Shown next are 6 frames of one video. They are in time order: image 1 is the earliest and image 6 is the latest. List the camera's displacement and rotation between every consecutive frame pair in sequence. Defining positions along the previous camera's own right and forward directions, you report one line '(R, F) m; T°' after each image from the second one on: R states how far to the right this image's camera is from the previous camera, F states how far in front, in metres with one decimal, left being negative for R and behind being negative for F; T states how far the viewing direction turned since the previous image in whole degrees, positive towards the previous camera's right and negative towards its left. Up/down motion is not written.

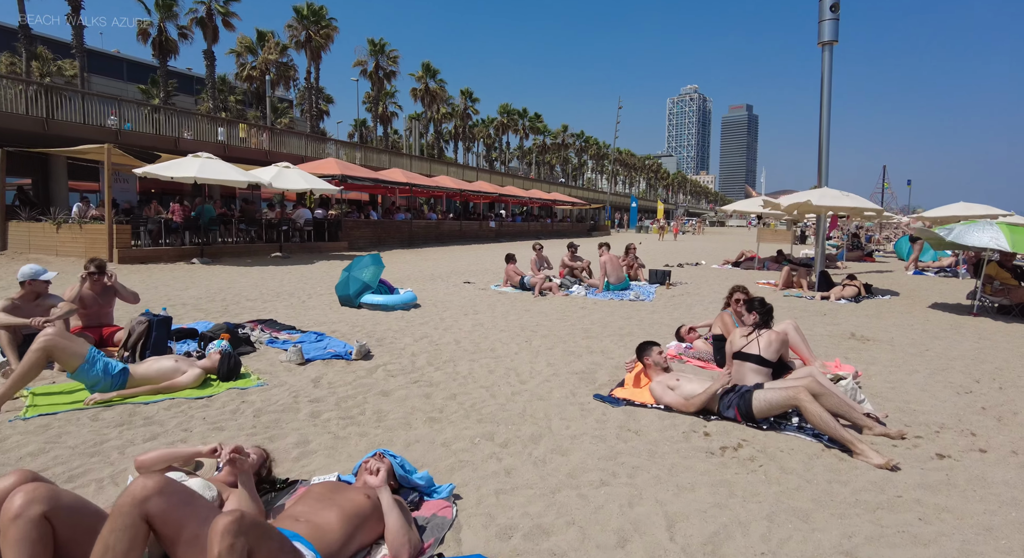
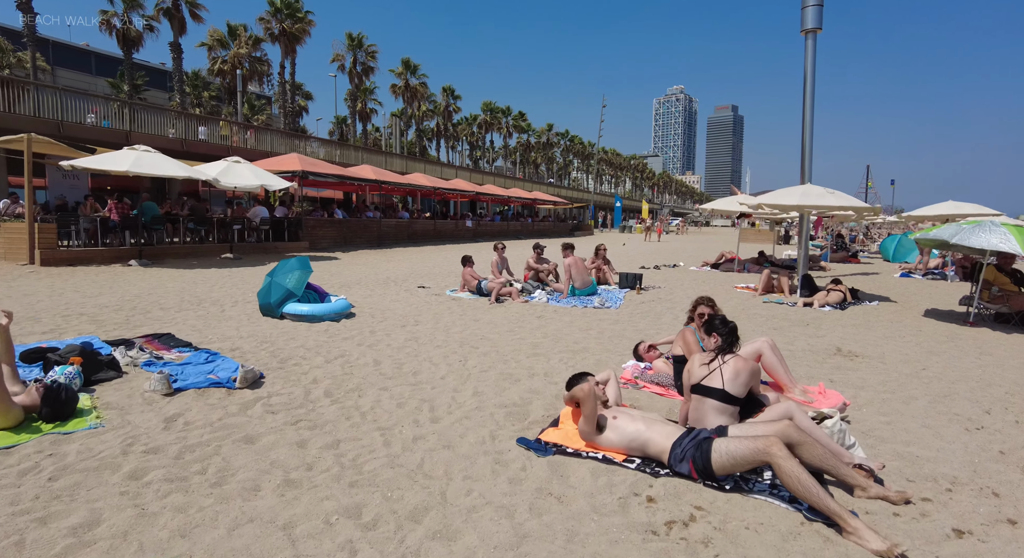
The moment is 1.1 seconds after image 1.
(+0.6, +1.0) m; +1°
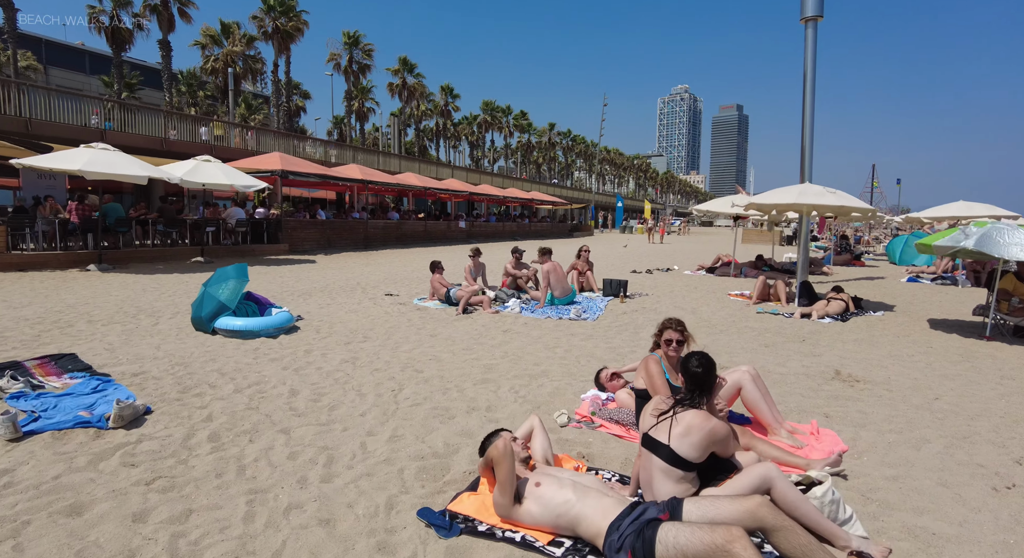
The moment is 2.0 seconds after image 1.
(+0.6, +0.8) m; 0°
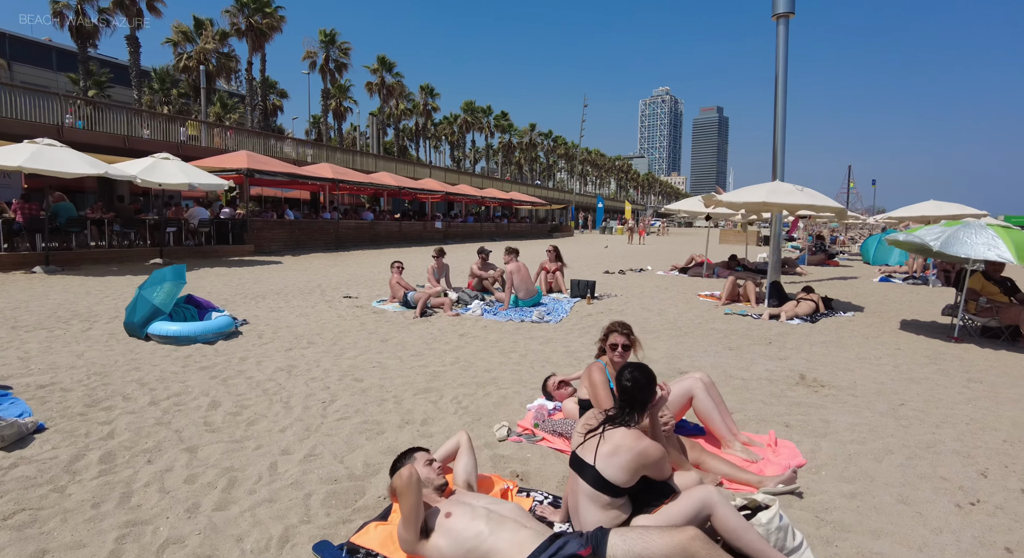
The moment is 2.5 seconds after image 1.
(+0.3, +0.3) m; +2°
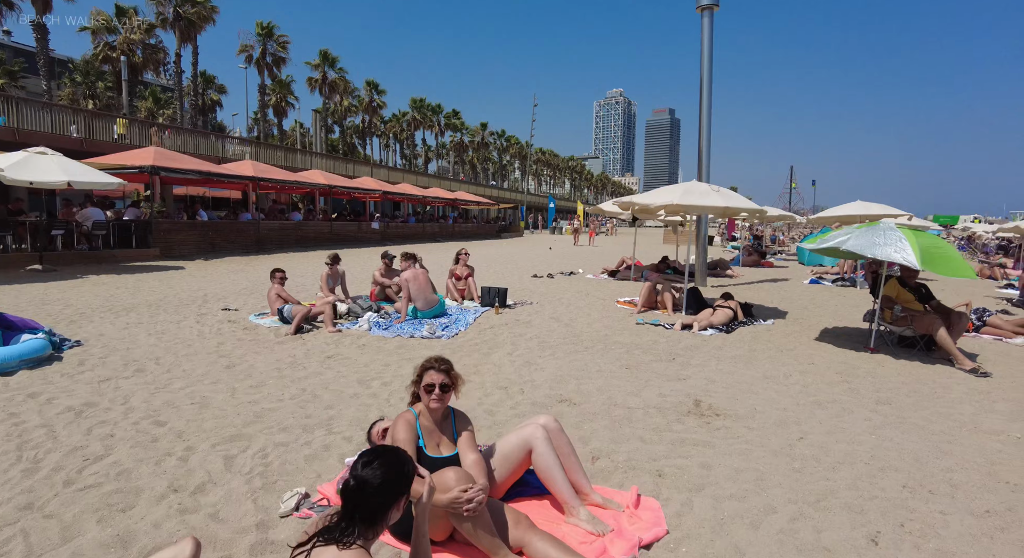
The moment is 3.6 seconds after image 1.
(+0.9, +0.8) m; +4°
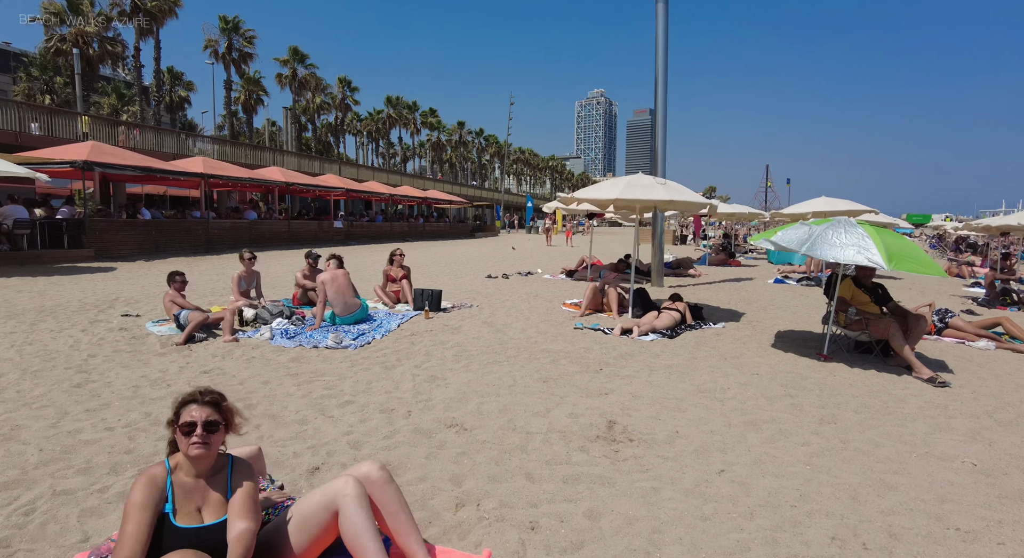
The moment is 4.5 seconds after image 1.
(+0.7, +0.7) m; +2°
